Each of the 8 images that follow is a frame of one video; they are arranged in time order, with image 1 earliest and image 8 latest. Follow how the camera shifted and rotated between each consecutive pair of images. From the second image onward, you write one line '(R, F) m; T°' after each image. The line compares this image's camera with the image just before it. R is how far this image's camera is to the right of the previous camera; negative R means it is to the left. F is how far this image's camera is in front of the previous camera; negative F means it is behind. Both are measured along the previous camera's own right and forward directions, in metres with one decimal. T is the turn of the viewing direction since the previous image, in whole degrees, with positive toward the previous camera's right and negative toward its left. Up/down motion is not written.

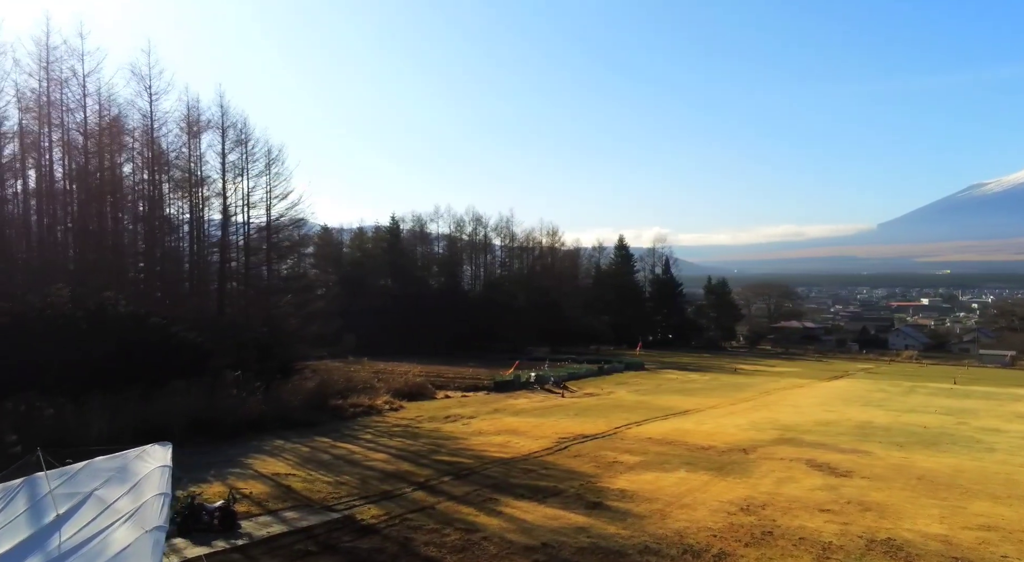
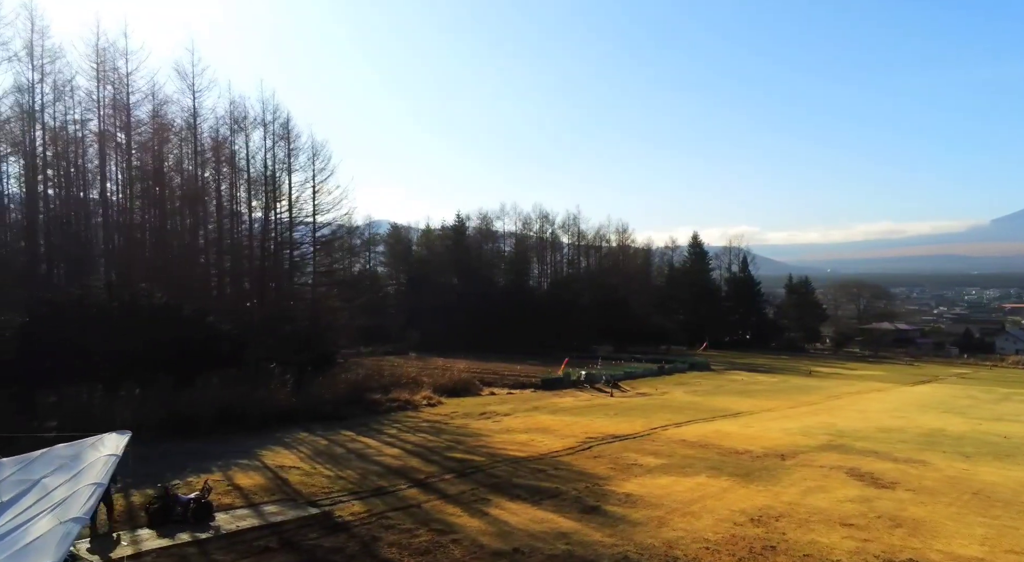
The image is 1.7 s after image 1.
(+1.2, +0.7) m; -6°
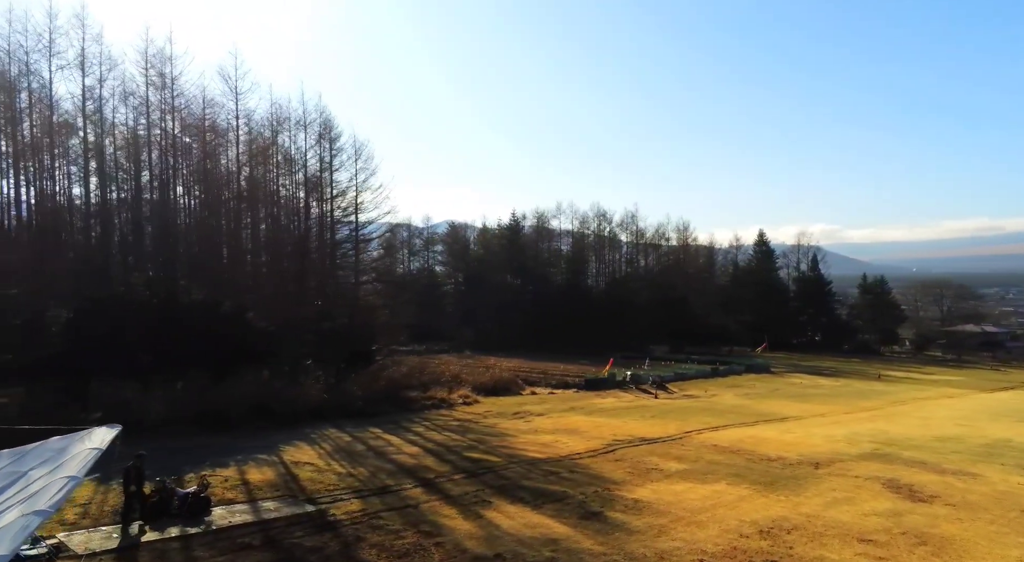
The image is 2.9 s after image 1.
(+0.9, +0.3) m; -5°
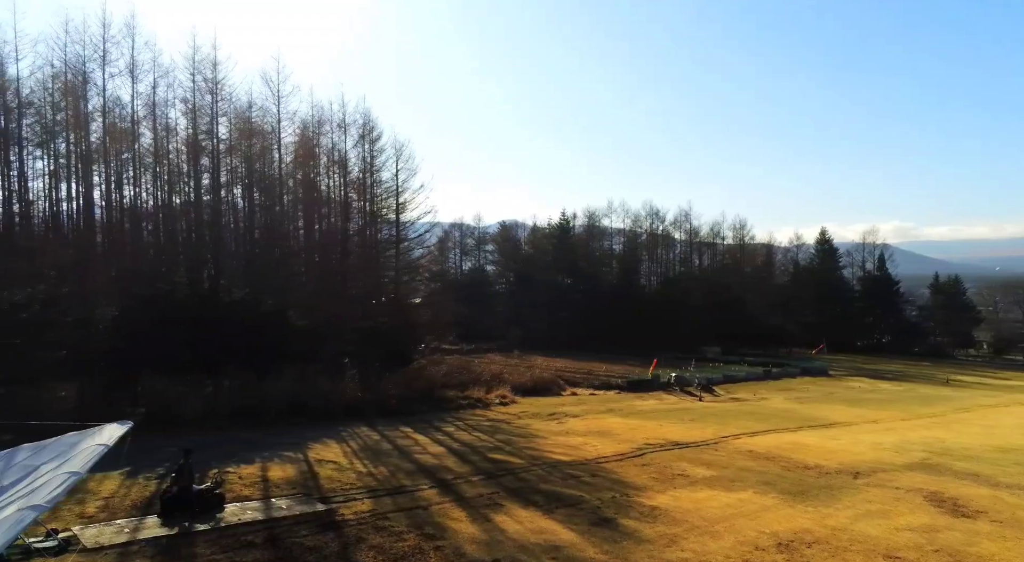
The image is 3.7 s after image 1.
(+0.6, +0.2) m; -4°
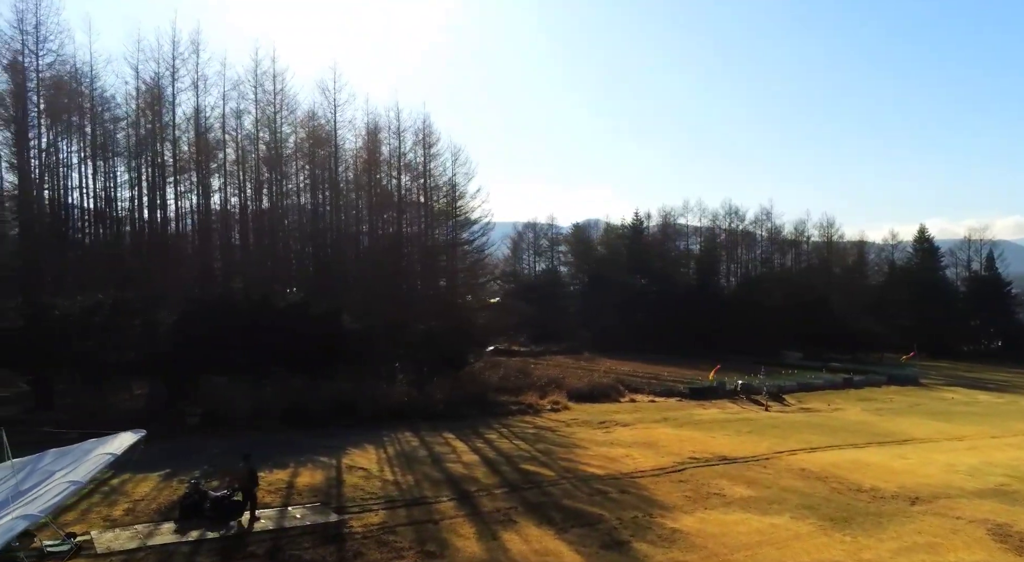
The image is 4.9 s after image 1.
(+1.0, +0.3) m; -6°
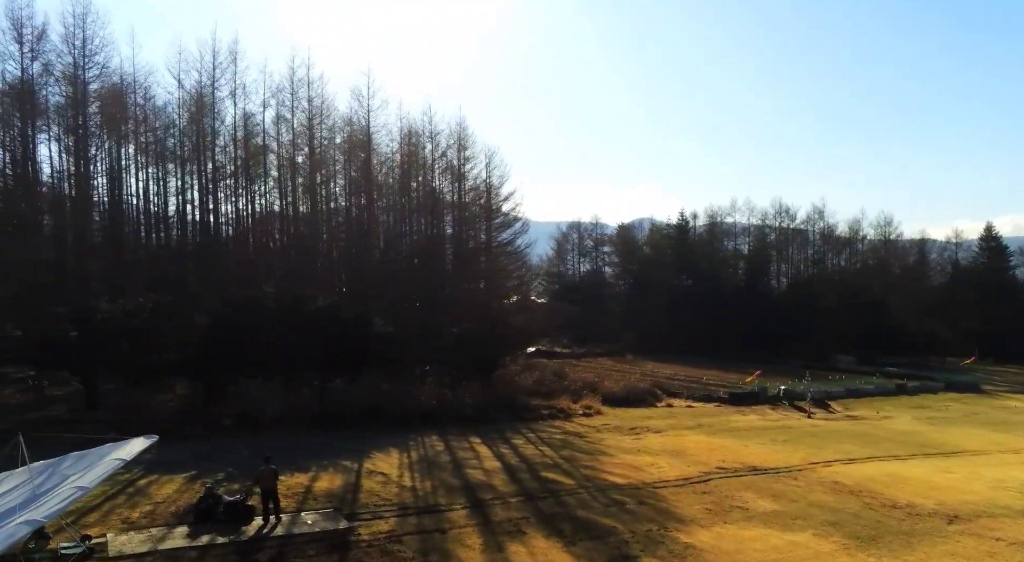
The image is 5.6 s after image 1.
(+0.6, +0.1) m; -4°
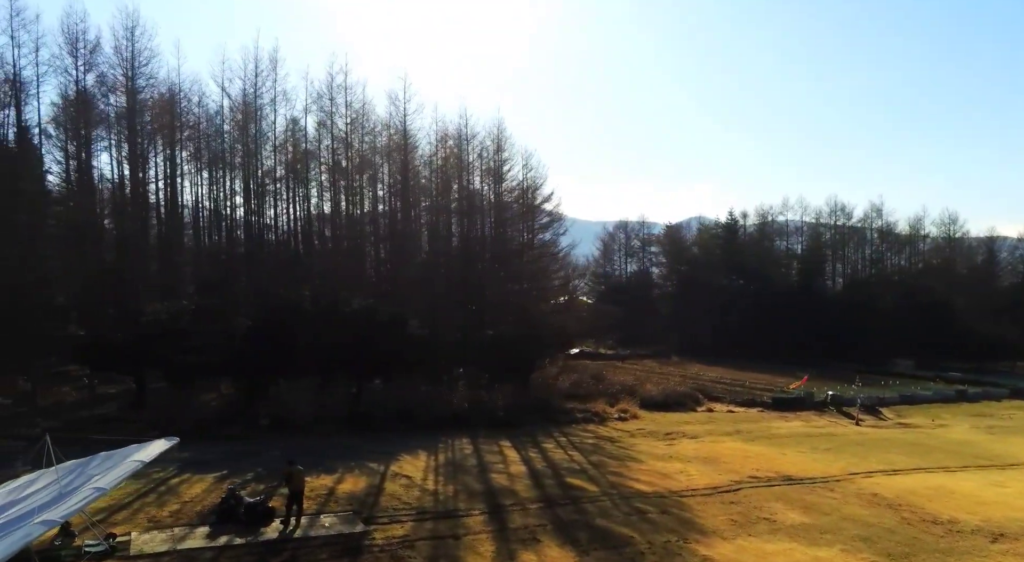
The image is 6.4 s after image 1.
(+0.5, +0.1) m; -4°
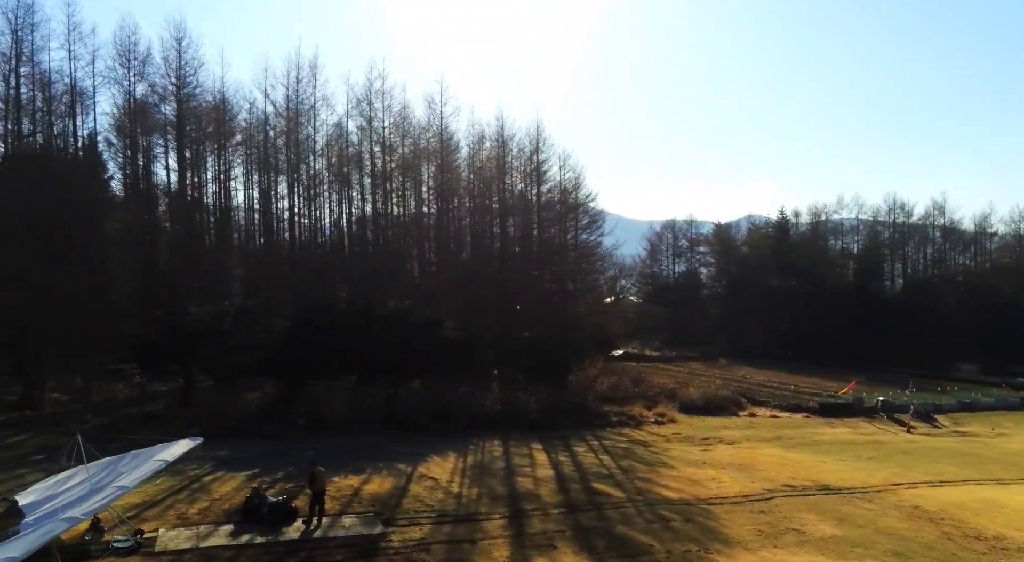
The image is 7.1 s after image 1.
(+0.5, 0.0) m; -4°
